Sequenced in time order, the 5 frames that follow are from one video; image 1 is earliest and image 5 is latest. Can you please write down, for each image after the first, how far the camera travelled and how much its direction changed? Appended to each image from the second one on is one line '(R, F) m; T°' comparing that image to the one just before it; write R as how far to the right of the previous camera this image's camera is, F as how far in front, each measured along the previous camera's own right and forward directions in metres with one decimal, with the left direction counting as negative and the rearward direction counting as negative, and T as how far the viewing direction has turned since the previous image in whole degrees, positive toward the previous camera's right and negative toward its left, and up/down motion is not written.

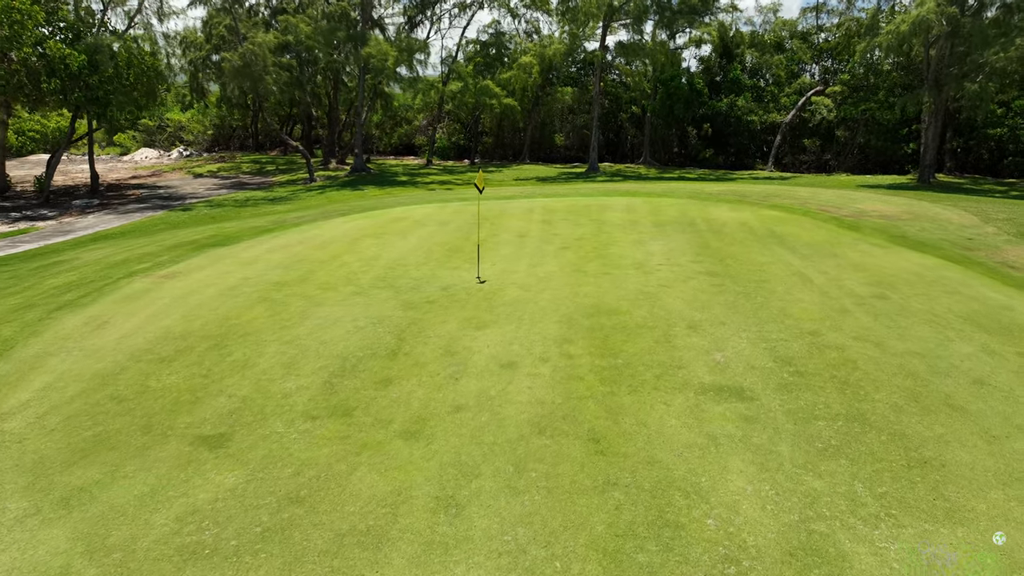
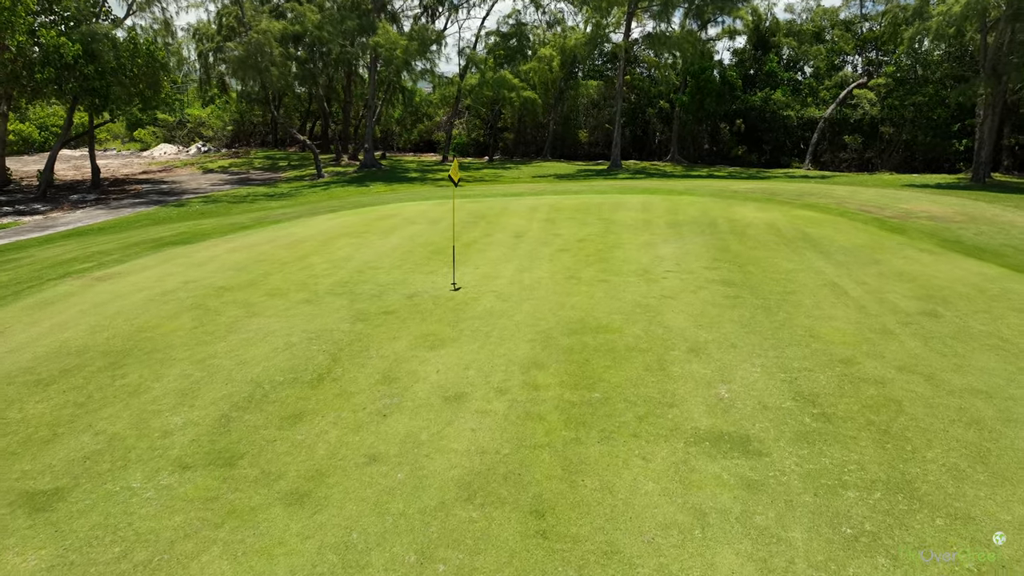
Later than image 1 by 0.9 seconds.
(+0.6, +1.4) m; -3°
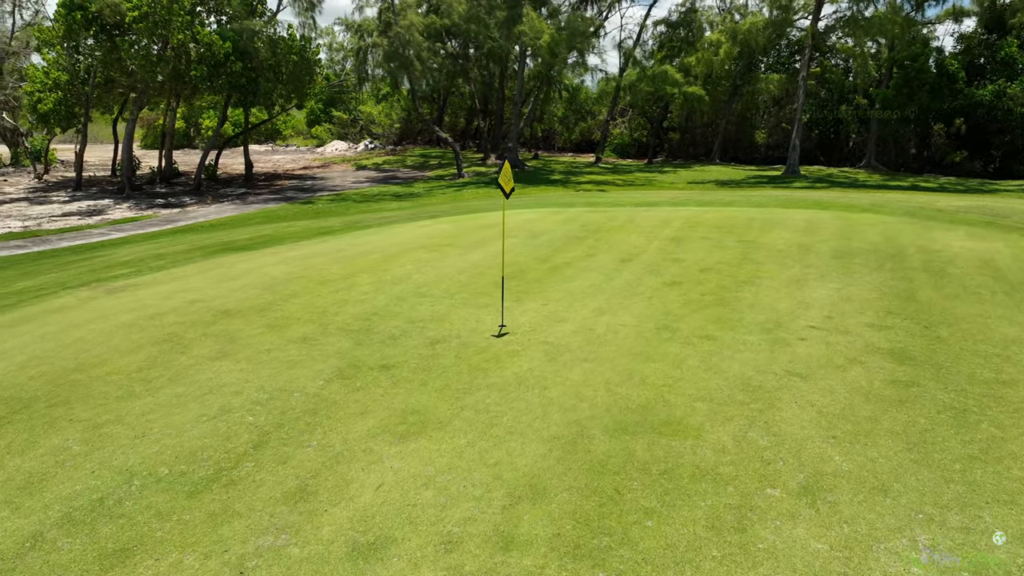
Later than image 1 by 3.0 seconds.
(+1.0, +2.3) m; -14°
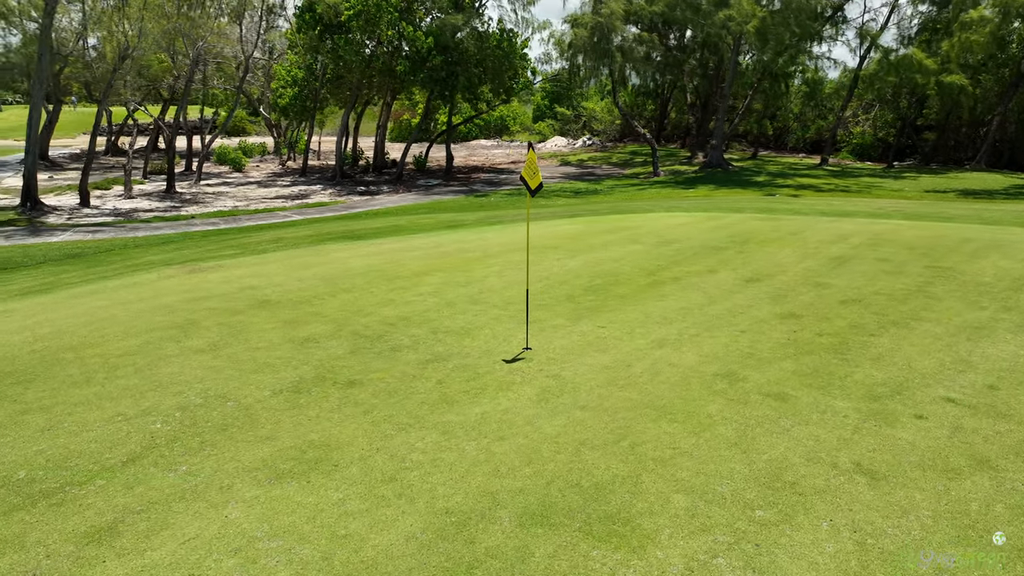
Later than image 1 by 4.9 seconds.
(+1.5, +1.4) m; -19°
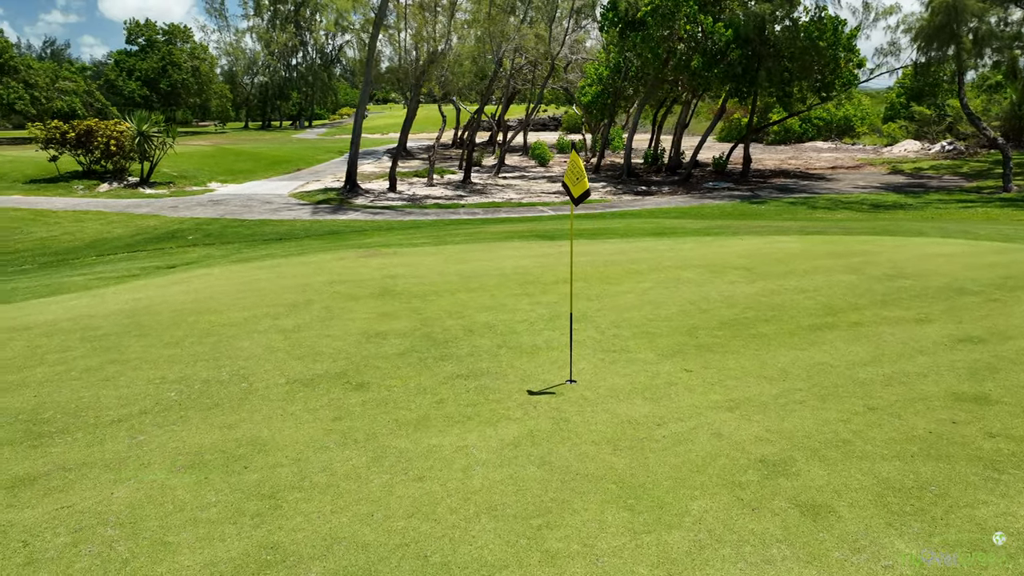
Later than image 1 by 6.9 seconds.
(+1.8, +1.1) m; -27°
